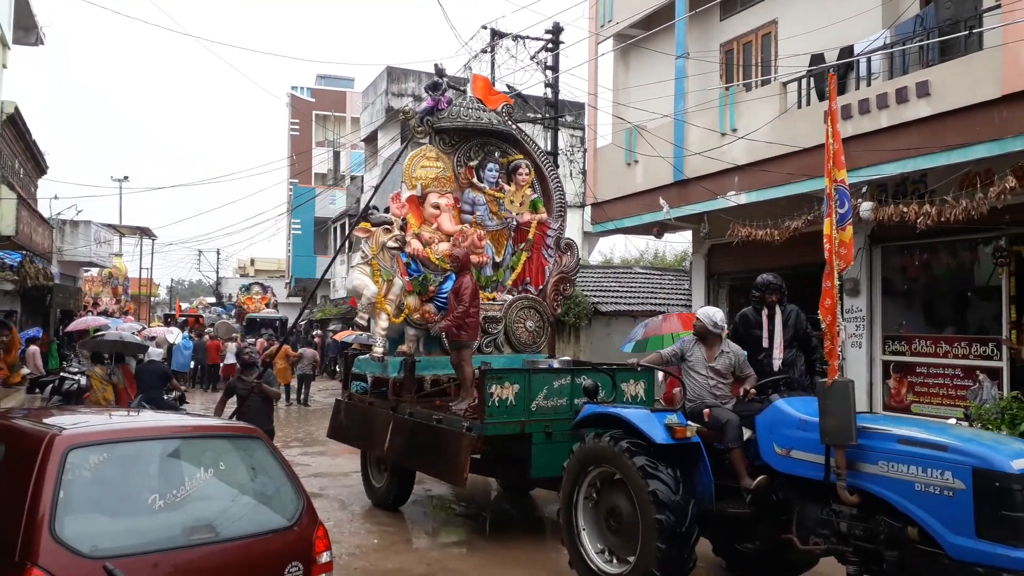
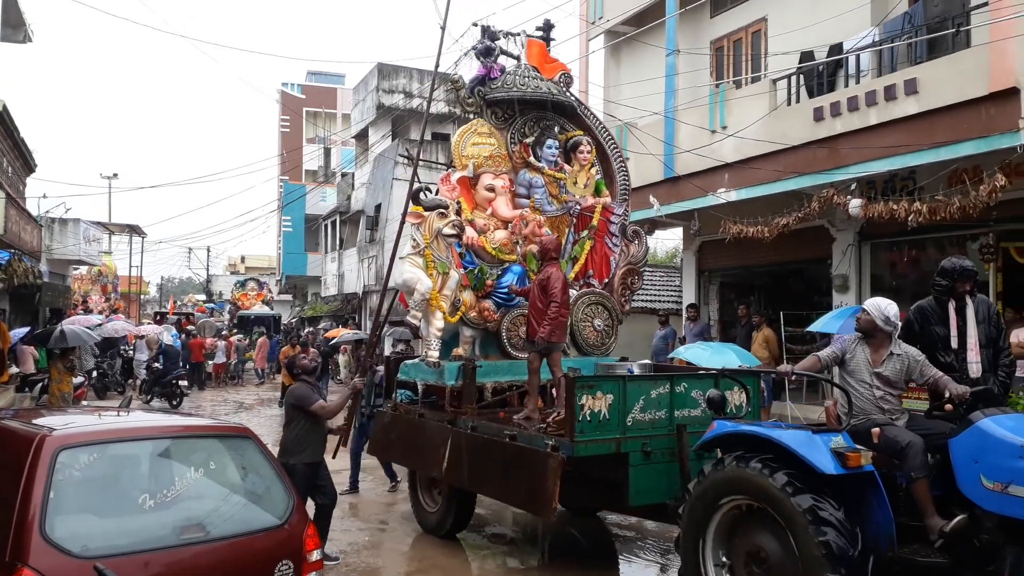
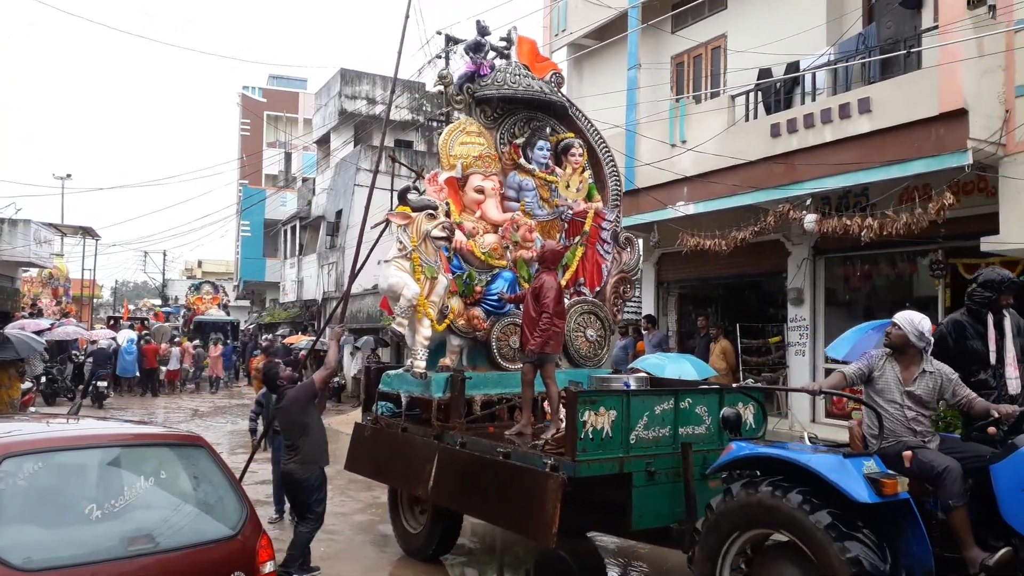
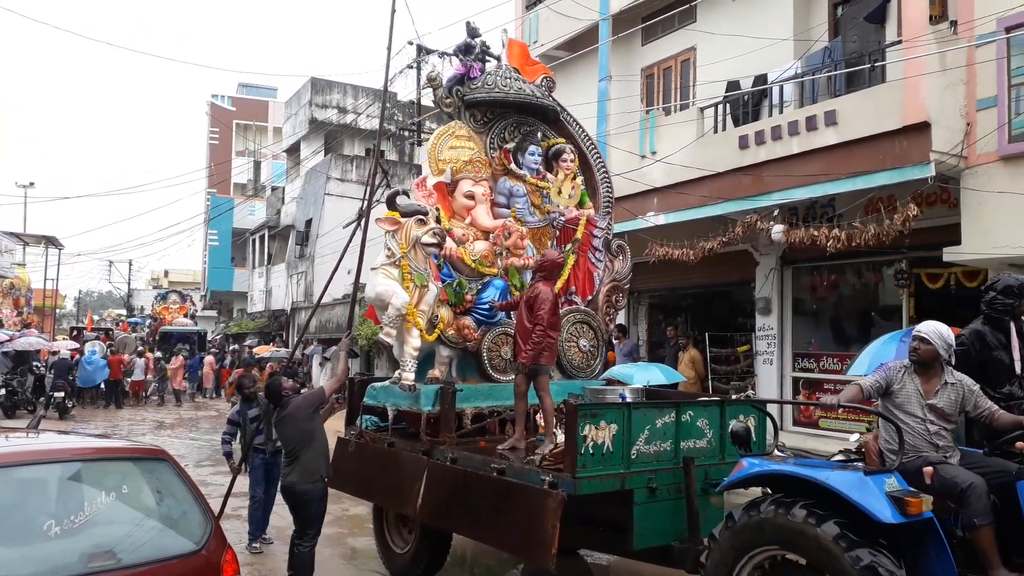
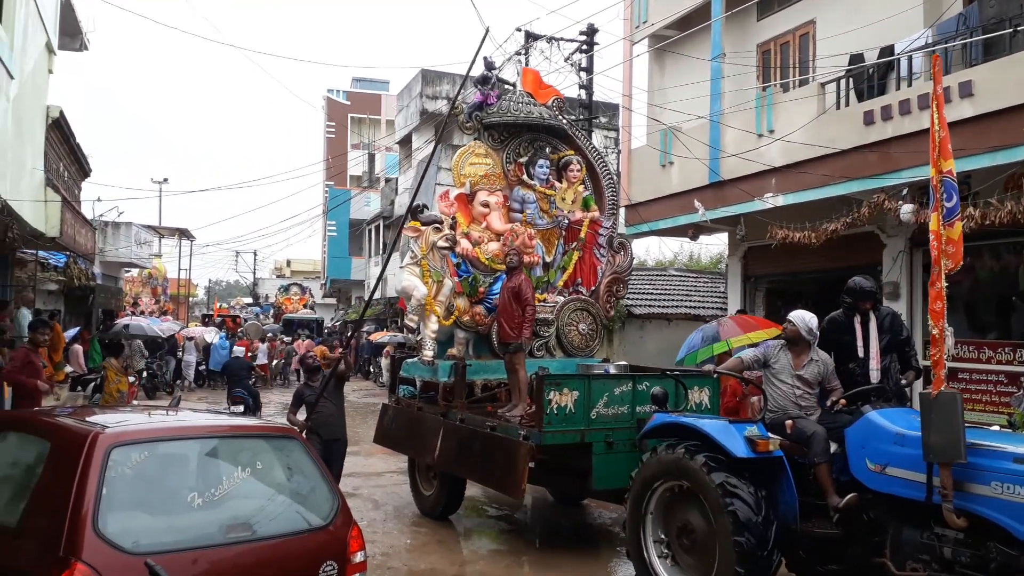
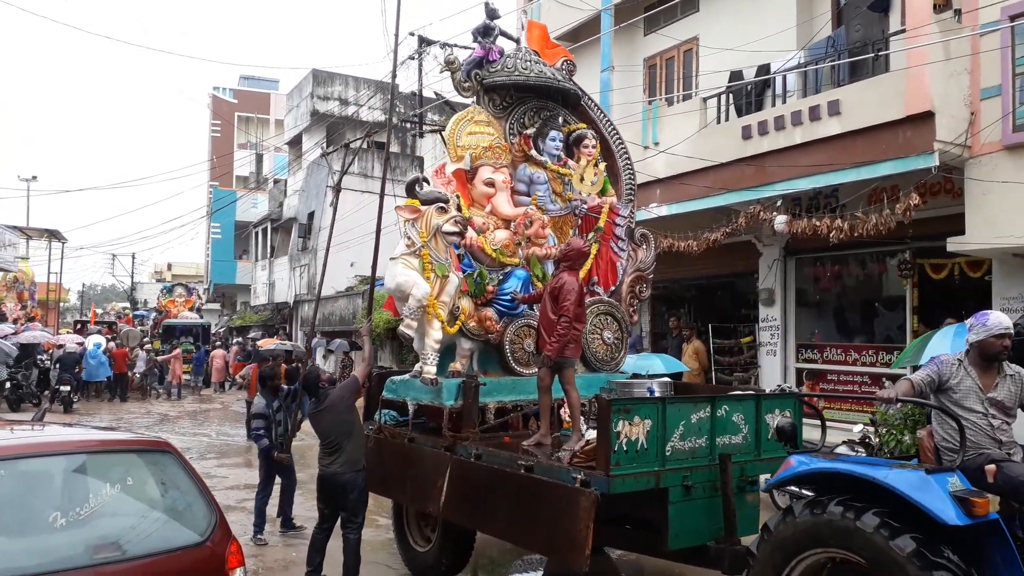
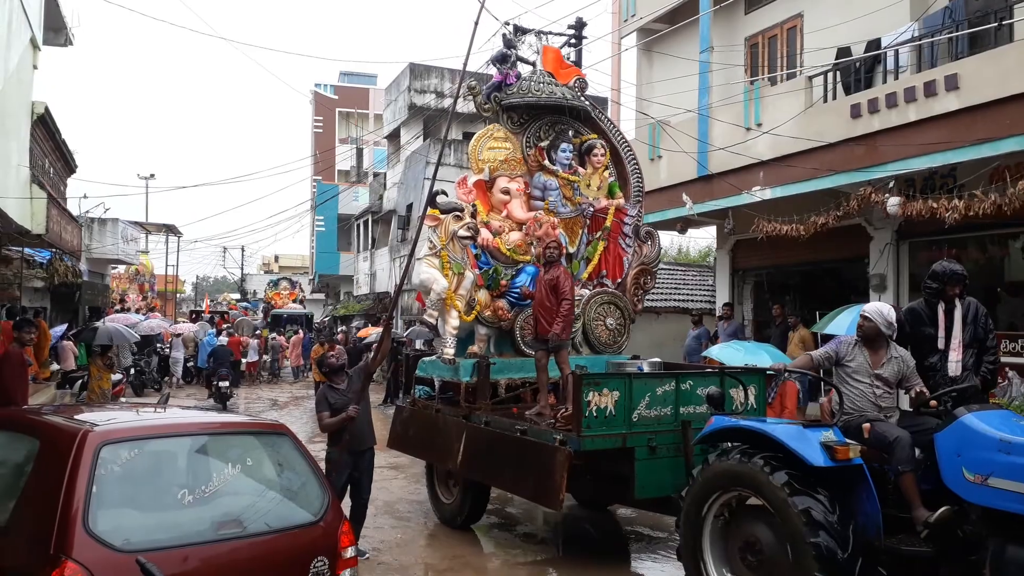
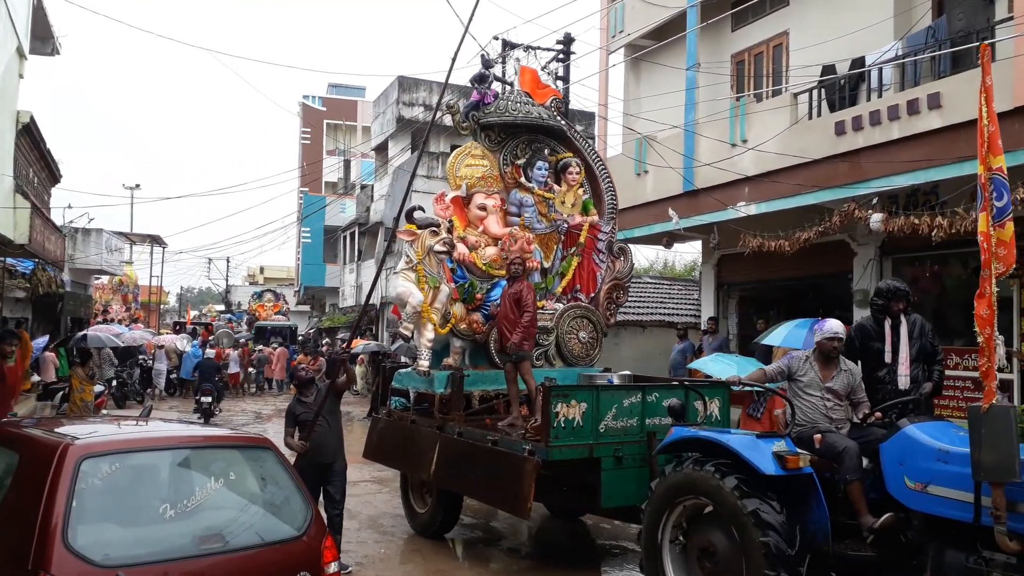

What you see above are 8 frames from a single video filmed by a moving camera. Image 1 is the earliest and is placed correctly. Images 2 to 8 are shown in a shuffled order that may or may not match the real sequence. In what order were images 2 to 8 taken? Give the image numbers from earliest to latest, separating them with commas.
5, 8, 7, 2, 3, 4, 6
